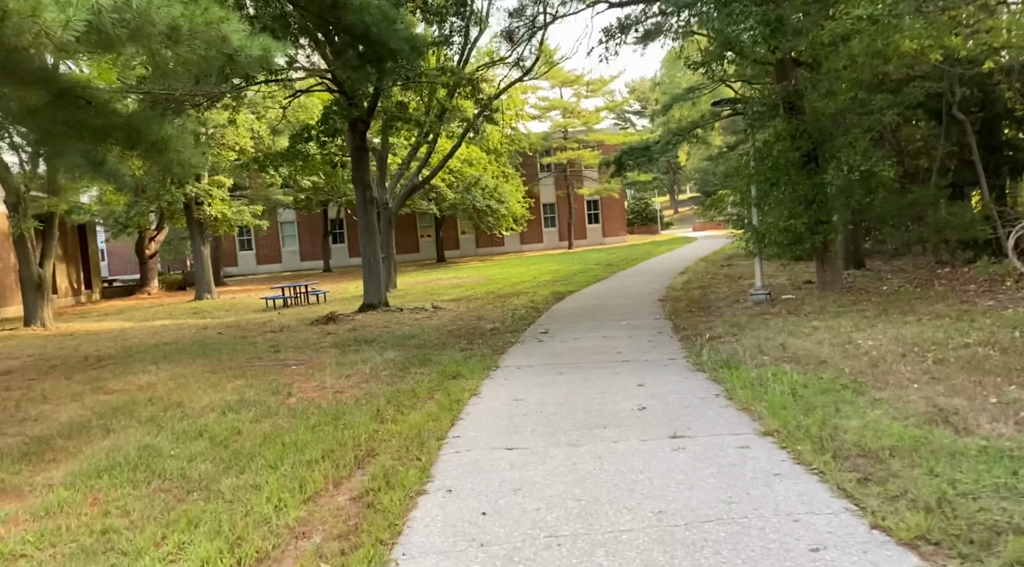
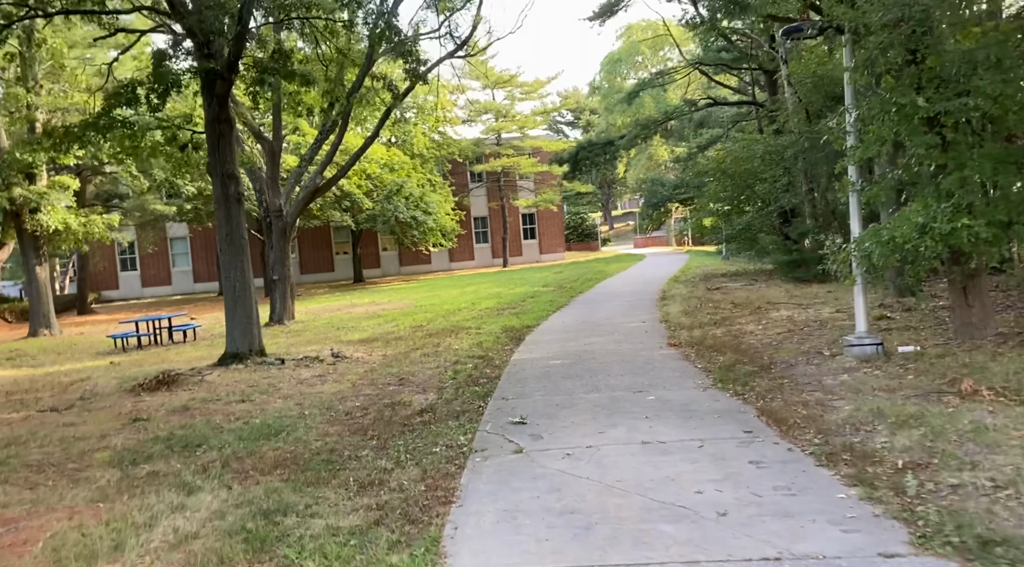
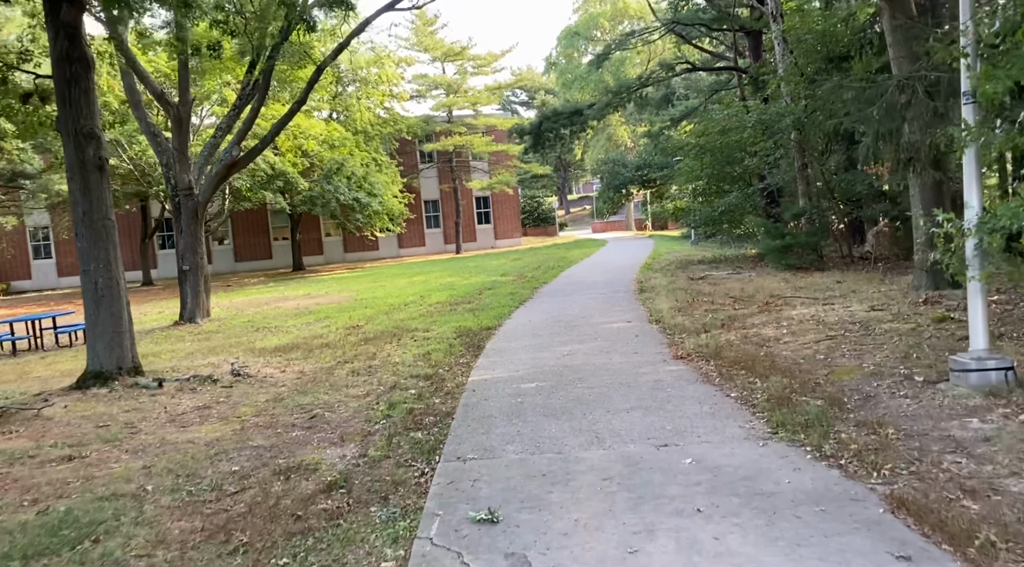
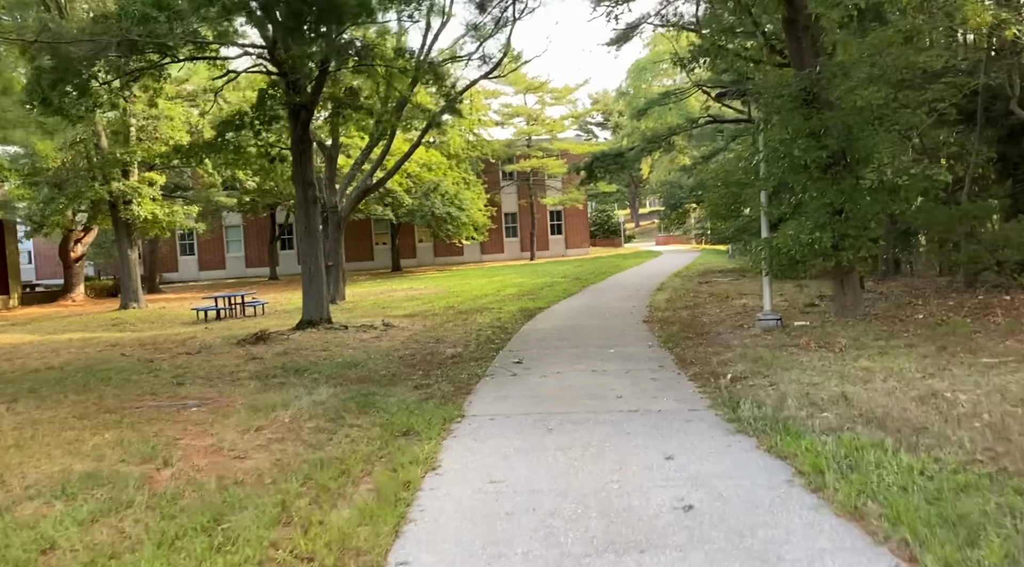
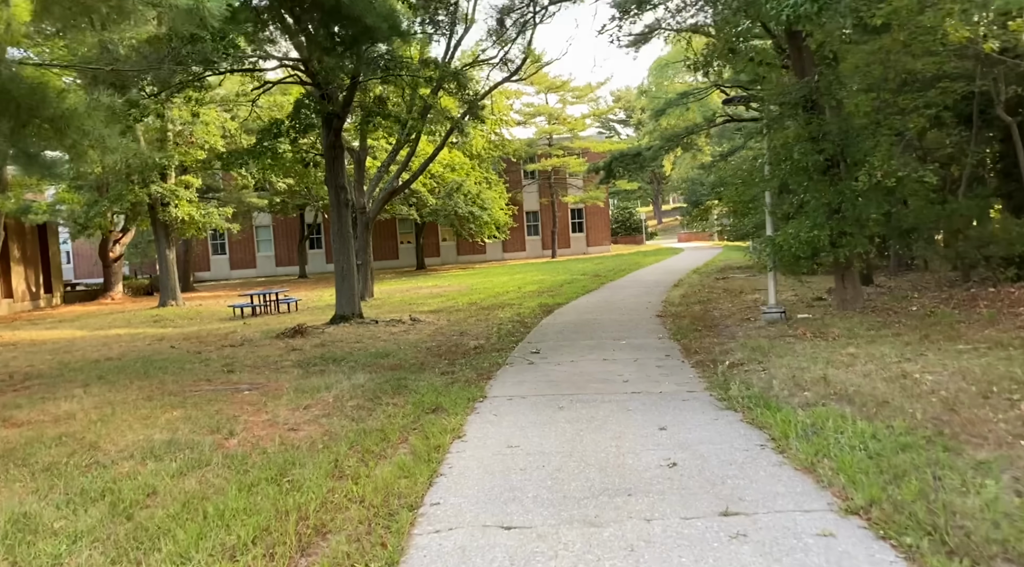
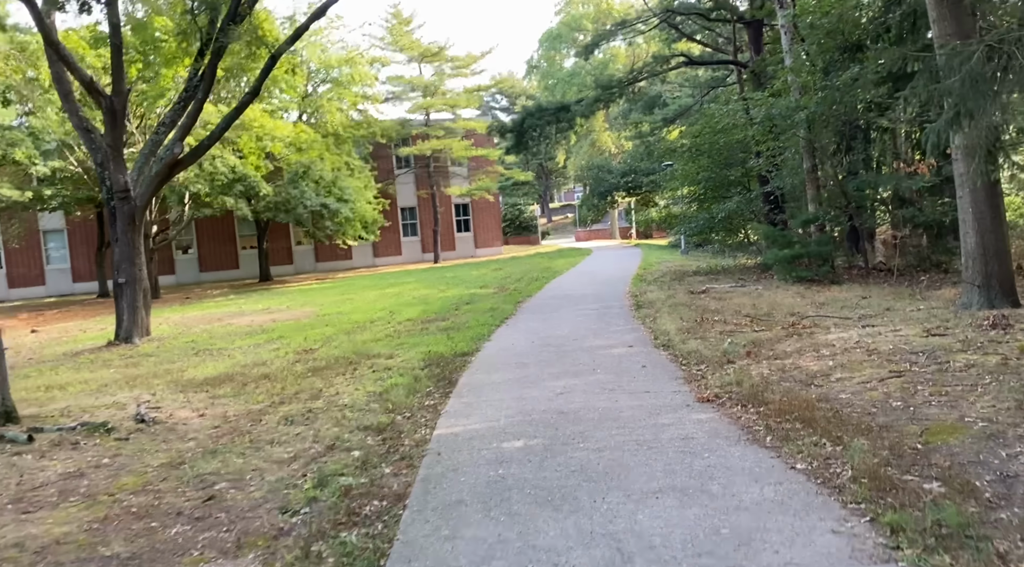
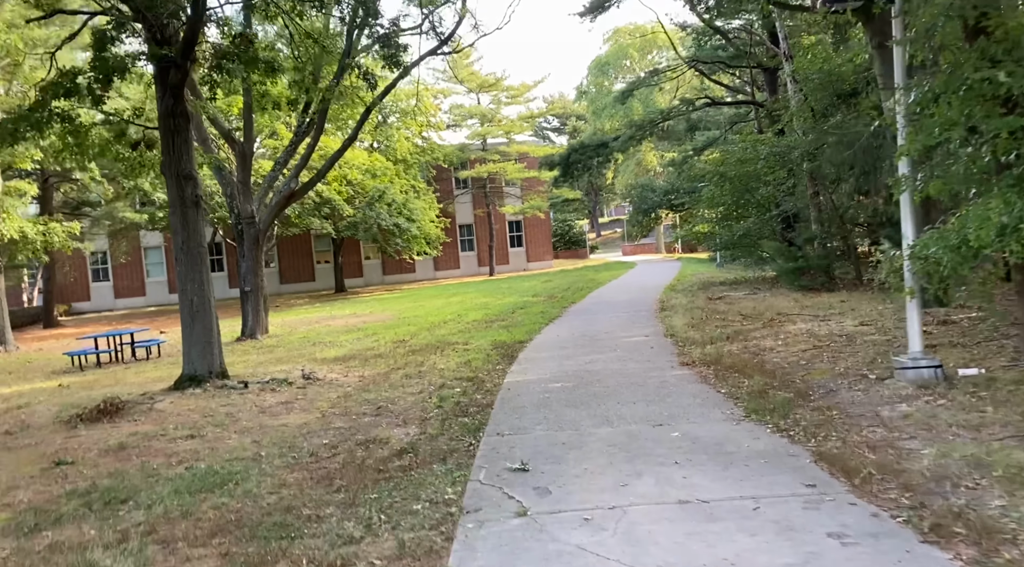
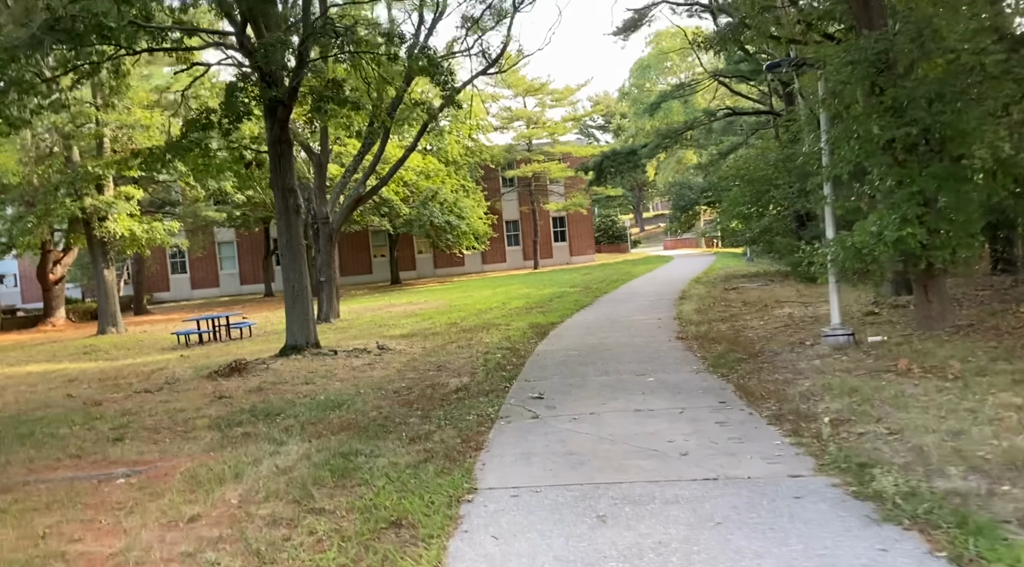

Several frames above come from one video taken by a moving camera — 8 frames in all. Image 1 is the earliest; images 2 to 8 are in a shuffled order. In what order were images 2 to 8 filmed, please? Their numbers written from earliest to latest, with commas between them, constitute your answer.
5, 4, 8, 2, 7, 3, 6
